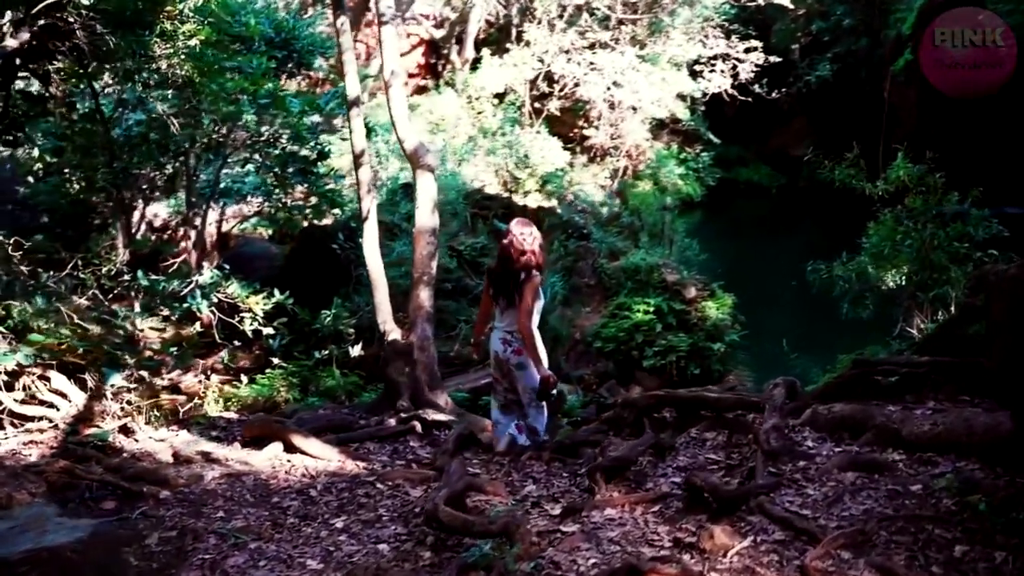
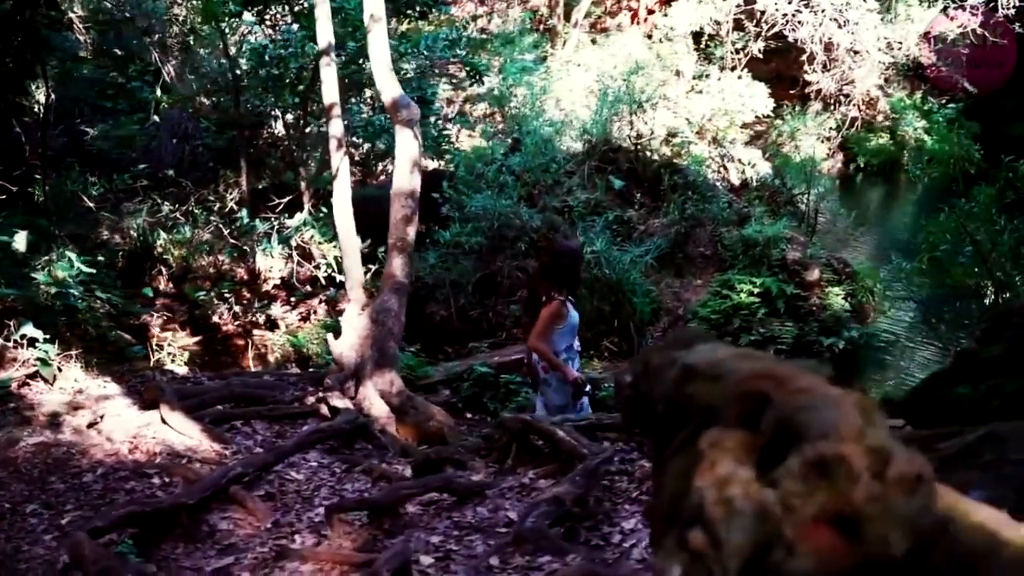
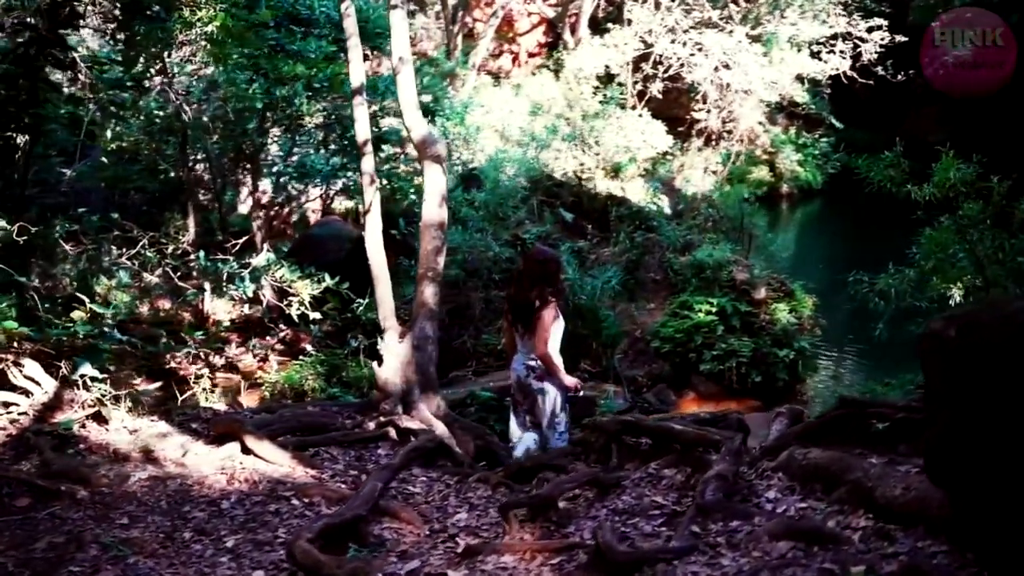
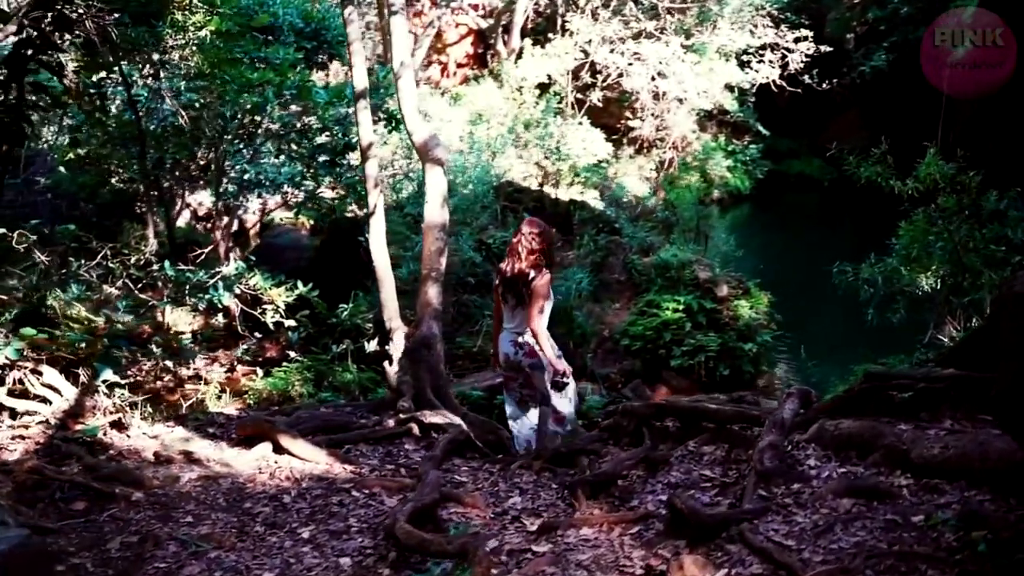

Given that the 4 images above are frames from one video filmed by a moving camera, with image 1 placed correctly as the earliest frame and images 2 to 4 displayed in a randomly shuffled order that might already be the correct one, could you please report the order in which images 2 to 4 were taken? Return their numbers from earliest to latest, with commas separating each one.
4, 3, 2
